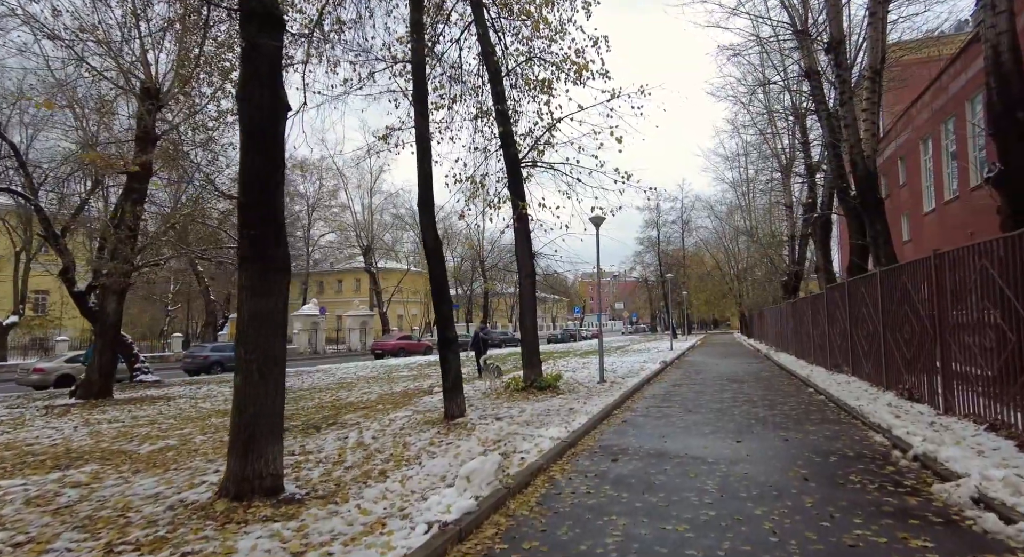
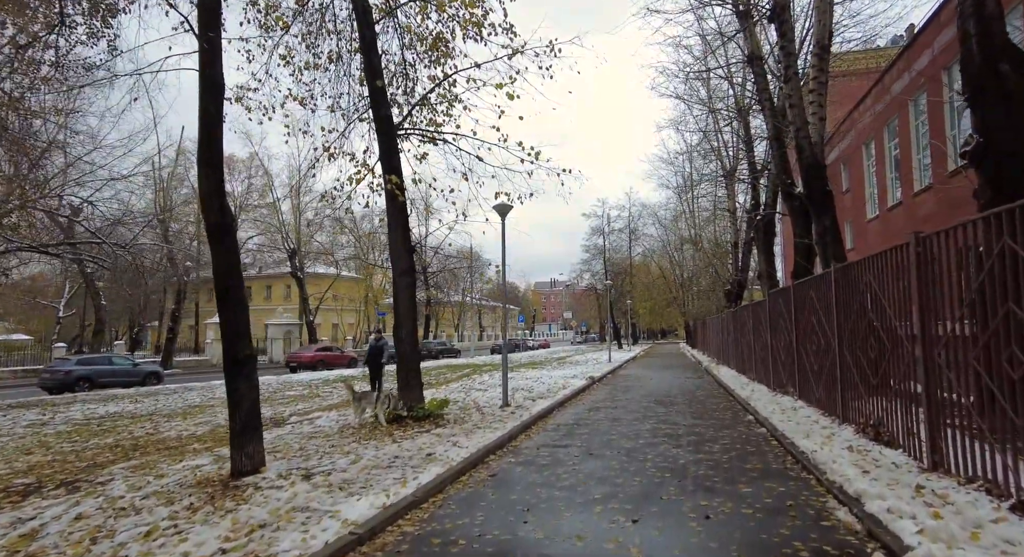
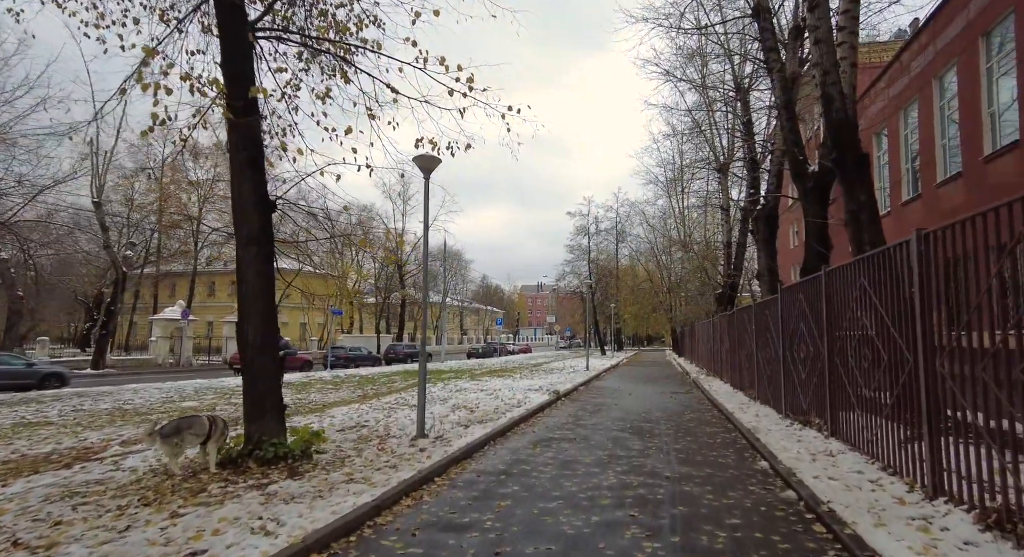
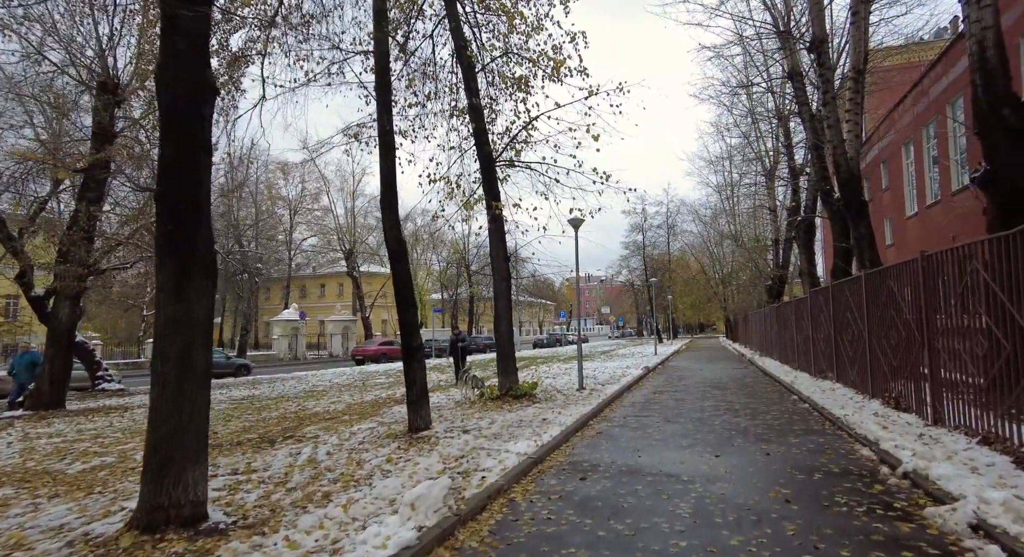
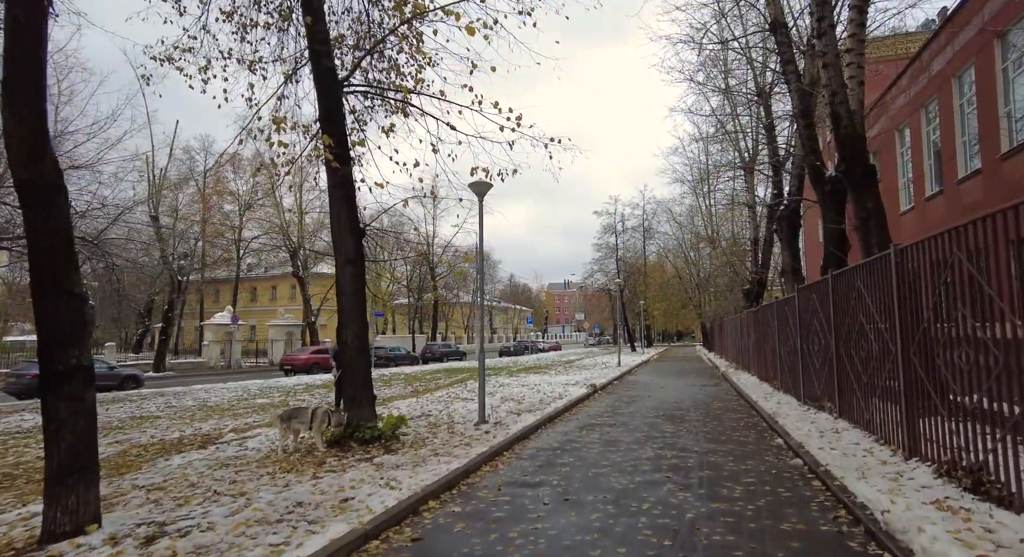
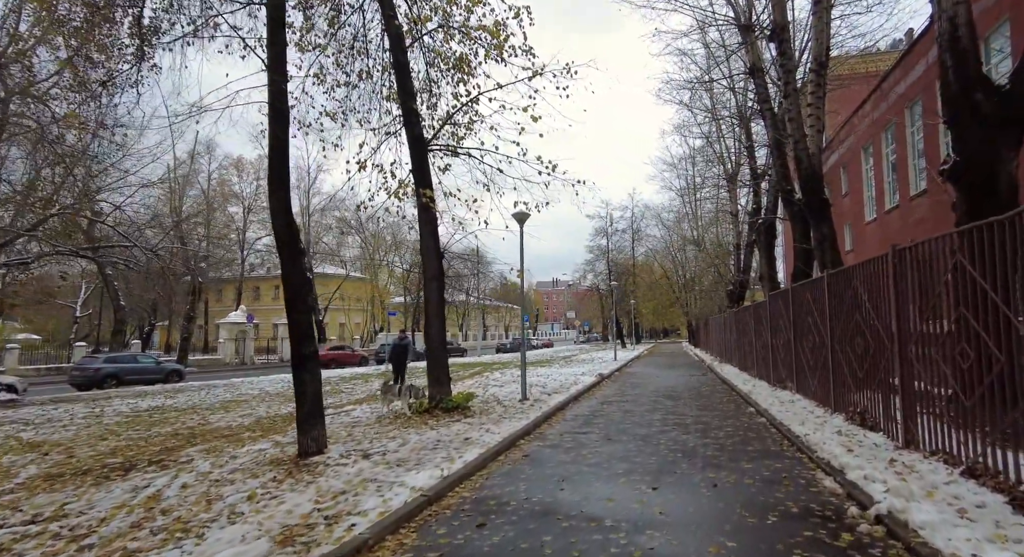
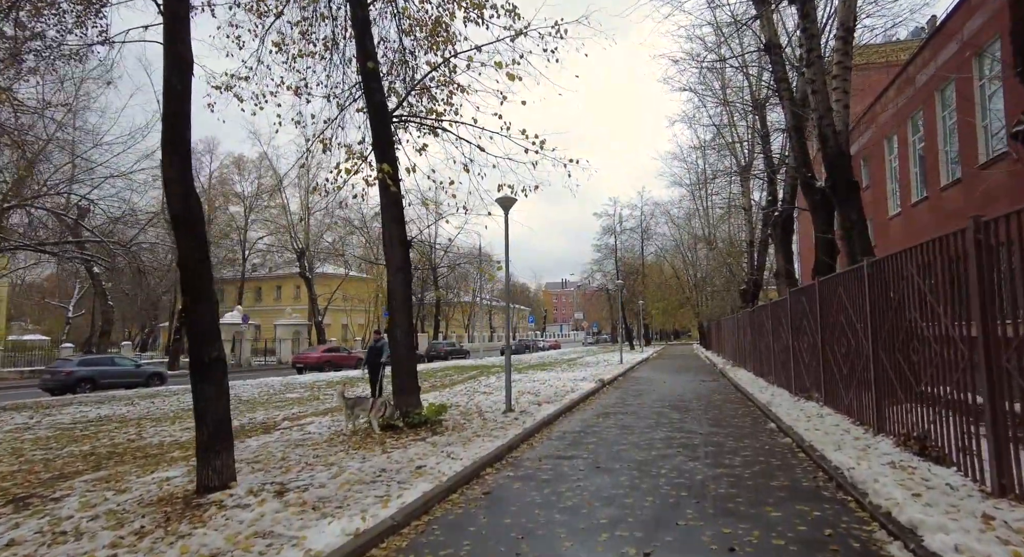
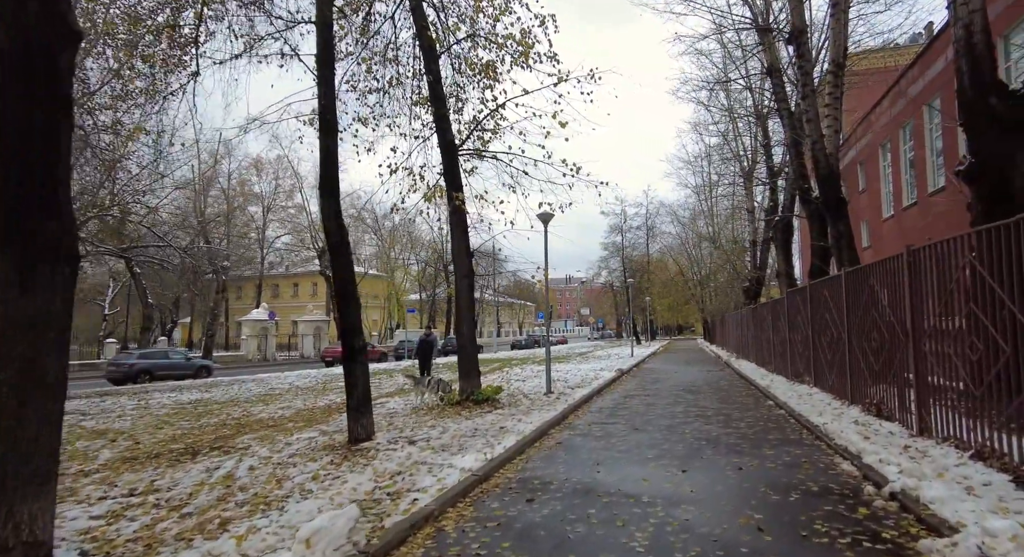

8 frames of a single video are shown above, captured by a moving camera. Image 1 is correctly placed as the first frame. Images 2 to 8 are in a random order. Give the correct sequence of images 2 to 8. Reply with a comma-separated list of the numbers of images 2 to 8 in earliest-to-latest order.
4, 8, 6, 2, 7, 5, 3
